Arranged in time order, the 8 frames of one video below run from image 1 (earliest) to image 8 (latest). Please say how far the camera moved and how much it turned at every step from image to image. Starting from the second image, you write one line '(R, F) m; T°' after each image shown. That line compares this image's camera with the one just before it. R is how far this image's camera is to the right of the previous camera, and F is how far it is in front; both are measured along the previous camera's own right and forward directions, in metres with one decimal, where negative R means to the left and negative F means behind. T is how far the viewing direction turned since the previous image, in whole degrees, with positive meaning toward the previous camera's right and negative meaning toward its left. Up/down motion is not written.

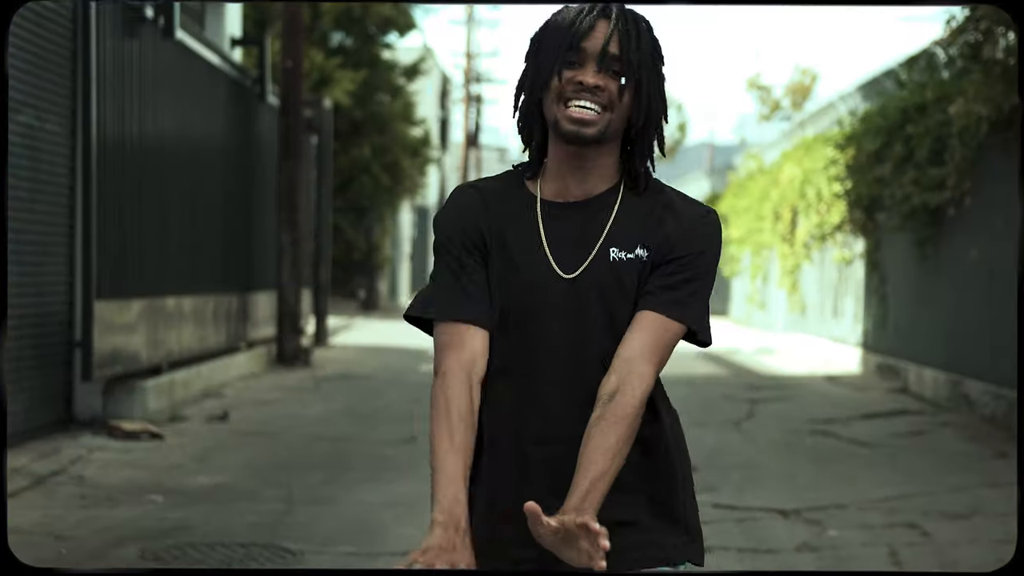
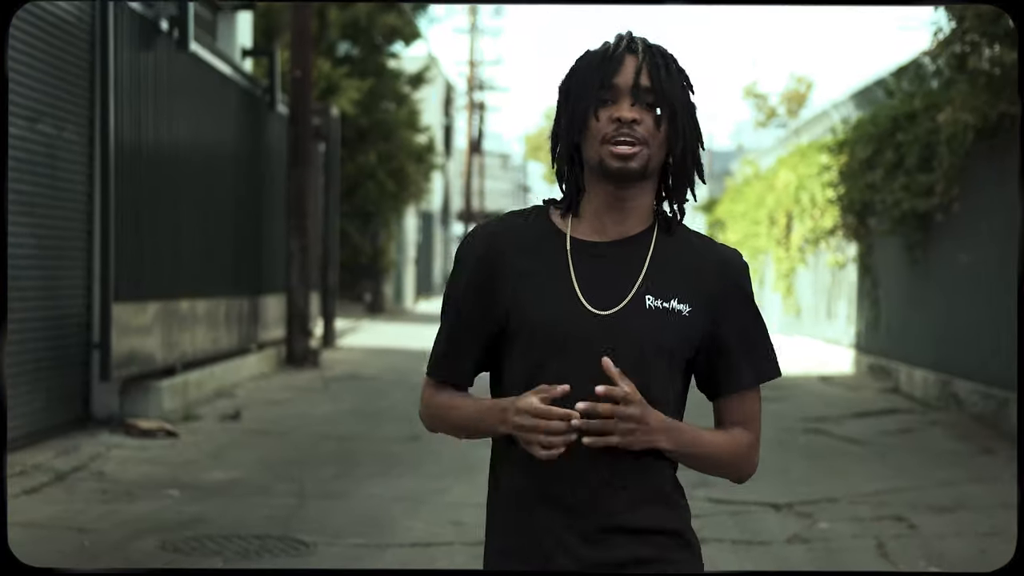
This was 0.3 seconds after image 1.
(0.0, -0.2) m; 0°
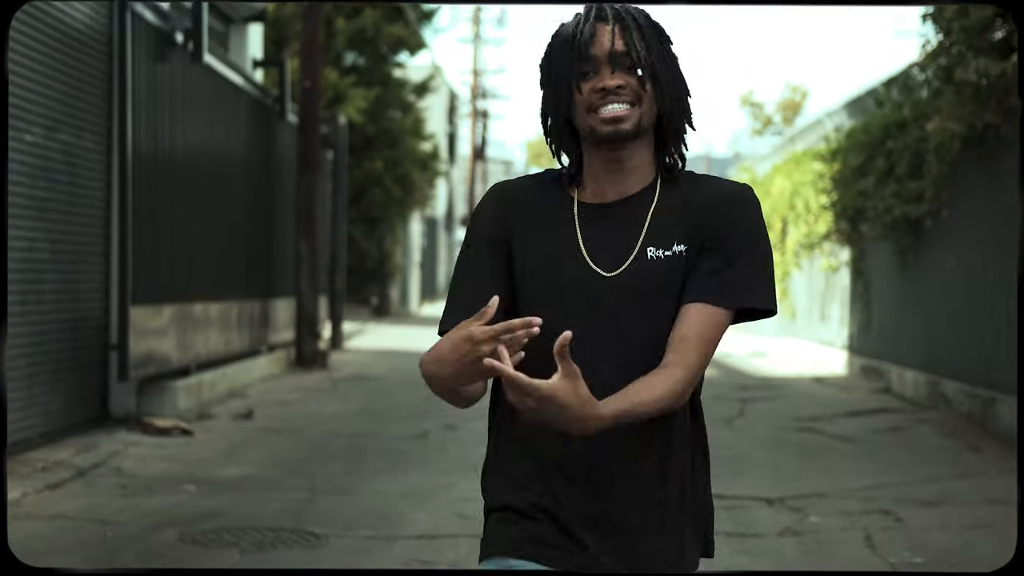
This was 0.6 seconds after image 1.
(0.0, -0.2) m; 0°
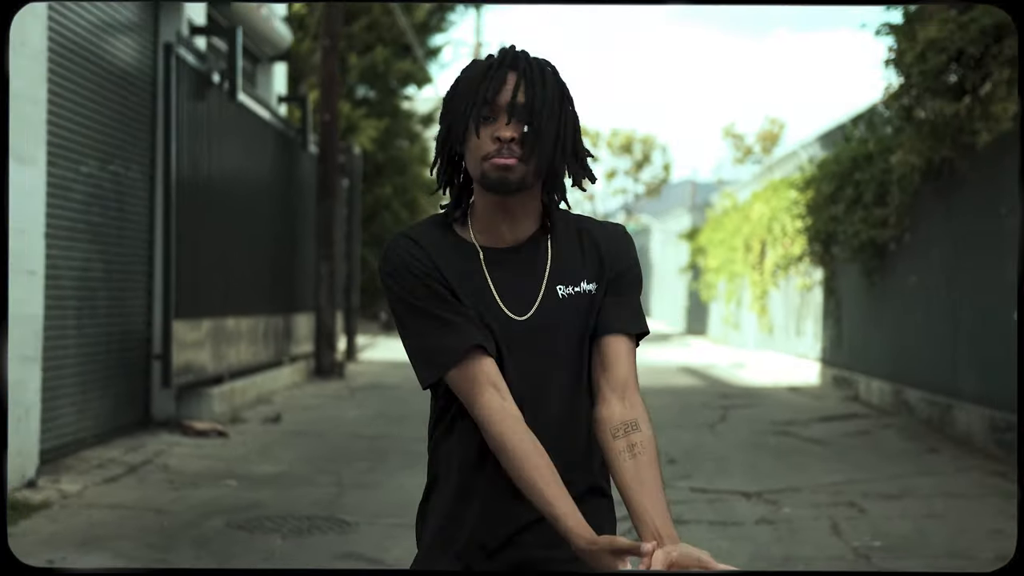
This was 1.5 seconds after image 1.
(-0.1, -0.8) m; +1°
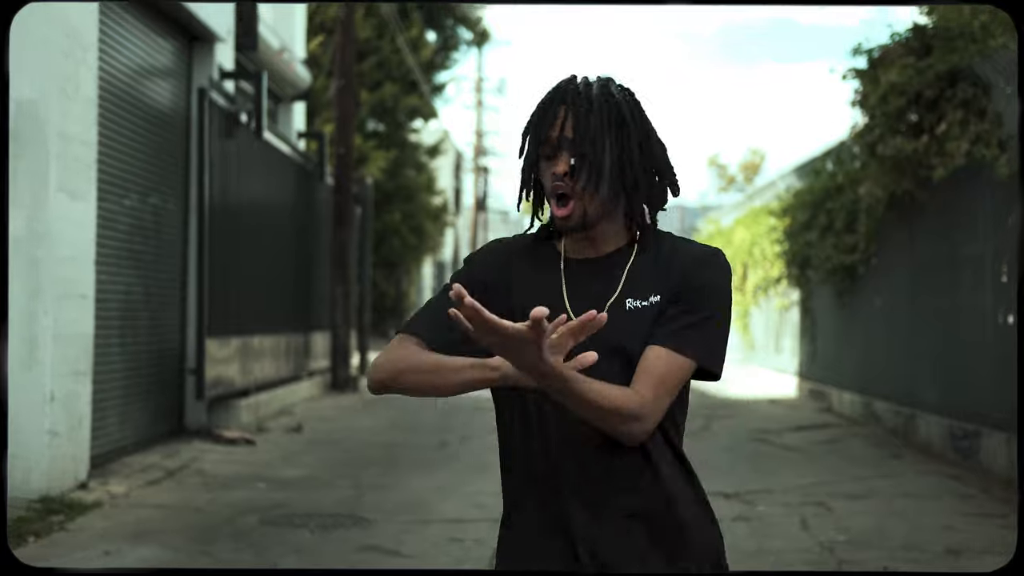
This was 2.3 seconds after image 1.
(0.0, -0.8) m; 0°
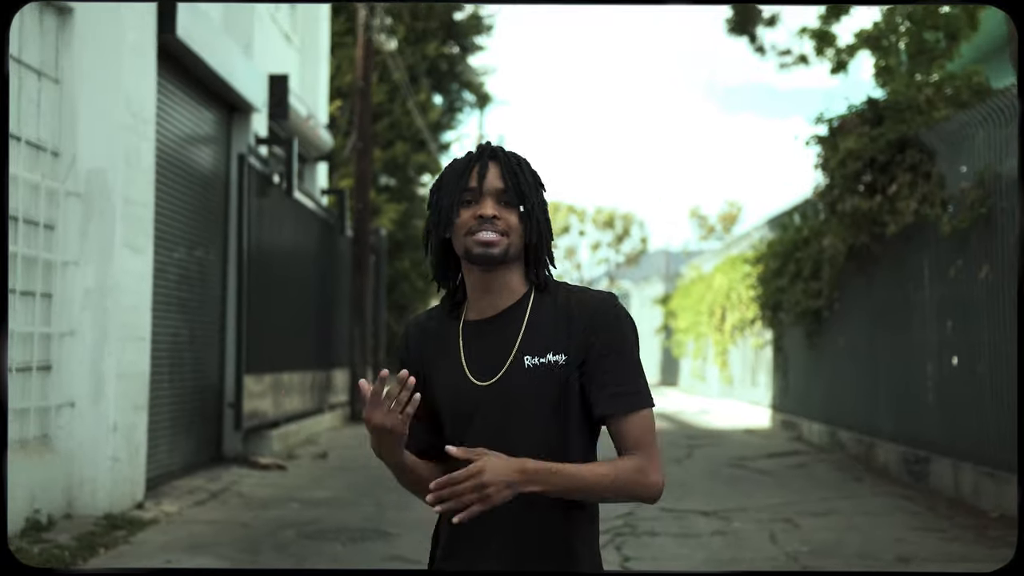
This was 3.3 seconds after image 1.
(-0.1, -1.1) m; 0°
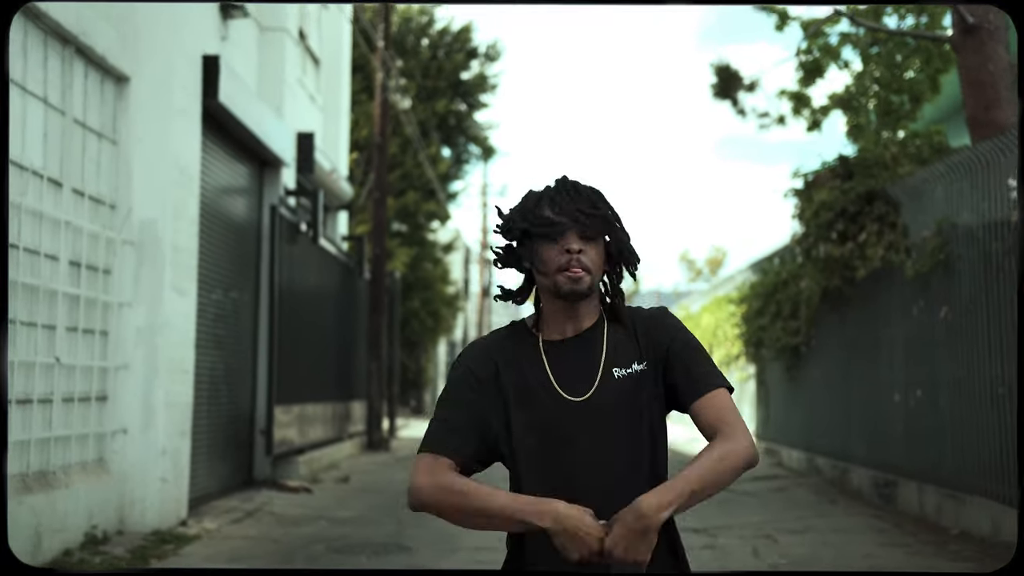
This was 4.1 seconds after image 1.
(-0.1, -1.0) m; 0°
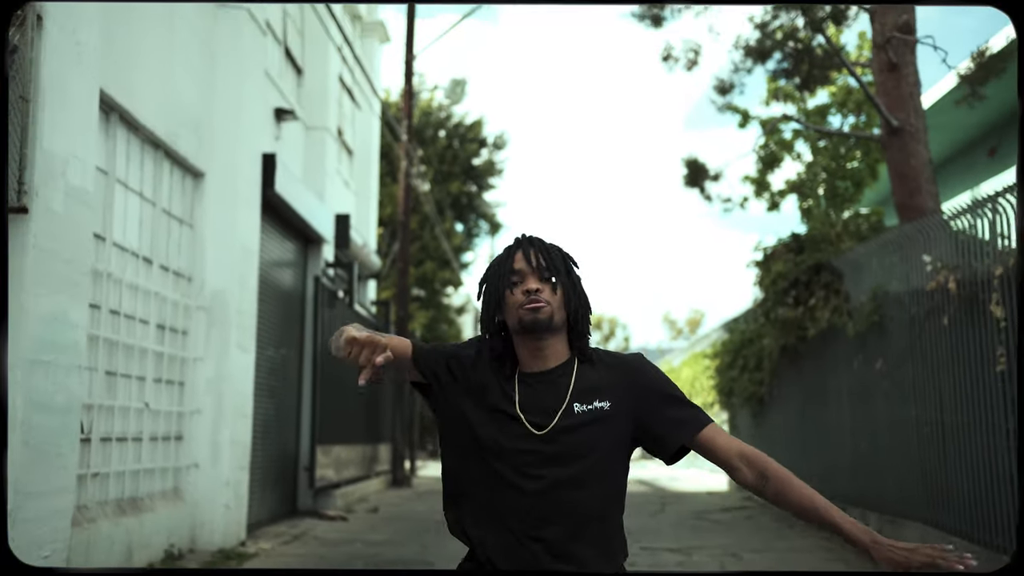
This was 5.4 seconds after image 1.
(0.0, -1.9) m; 0°
